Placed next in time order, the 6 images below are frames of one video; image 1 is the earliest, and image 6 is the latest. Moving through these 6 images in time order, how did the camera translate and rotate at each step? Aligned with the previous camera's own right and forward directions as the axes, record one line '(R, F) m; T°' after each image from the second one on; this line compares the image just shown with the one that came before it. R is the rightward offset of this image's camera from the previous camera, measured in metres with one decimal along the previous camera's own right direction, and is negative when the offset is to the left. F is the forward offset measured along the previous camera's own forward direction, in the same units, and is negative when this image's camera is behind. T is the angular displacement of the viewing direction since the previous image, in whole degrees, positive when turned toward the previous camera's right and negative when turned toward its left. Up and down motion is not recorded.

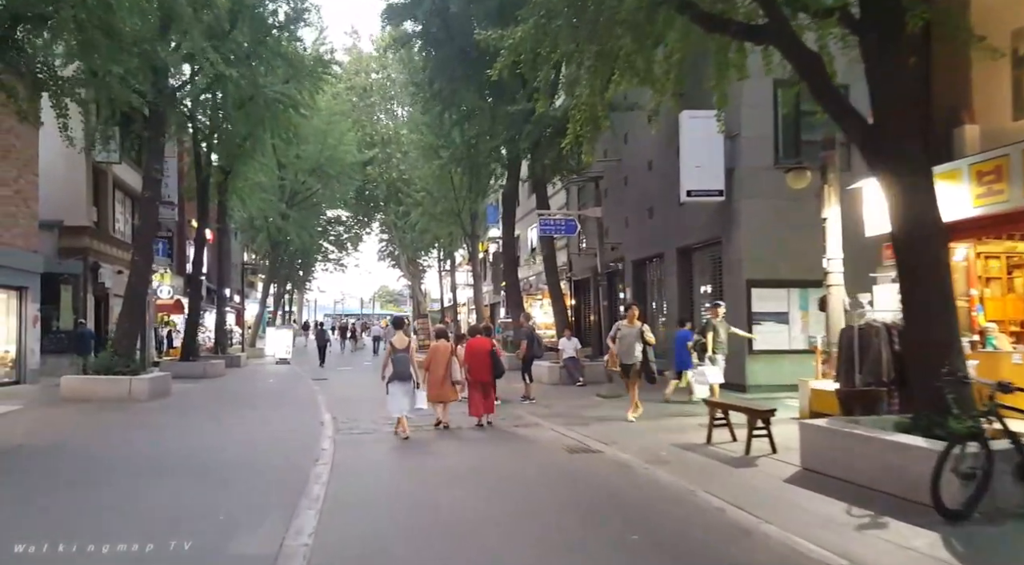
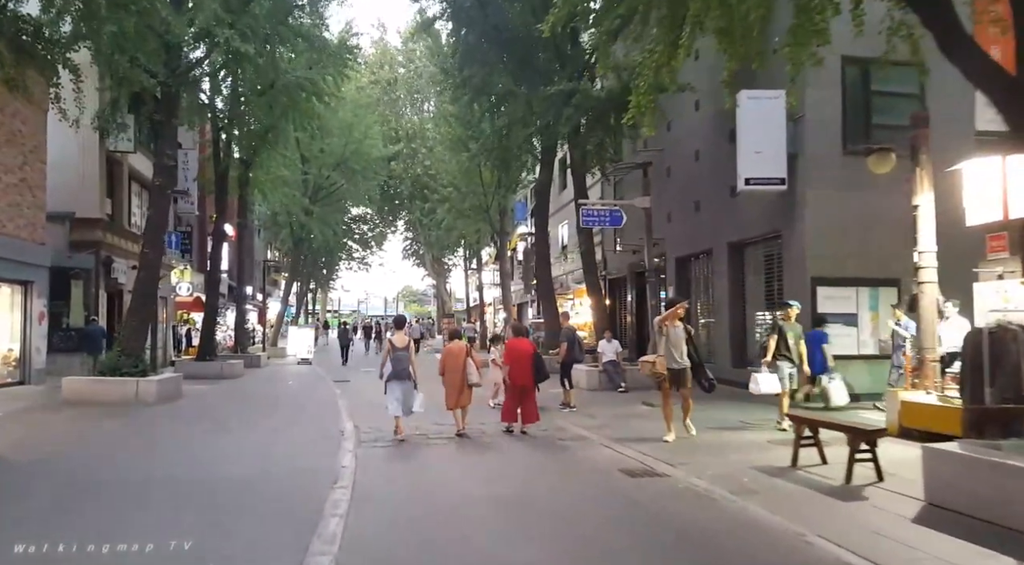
(-0.3, +1.5) m; -2°
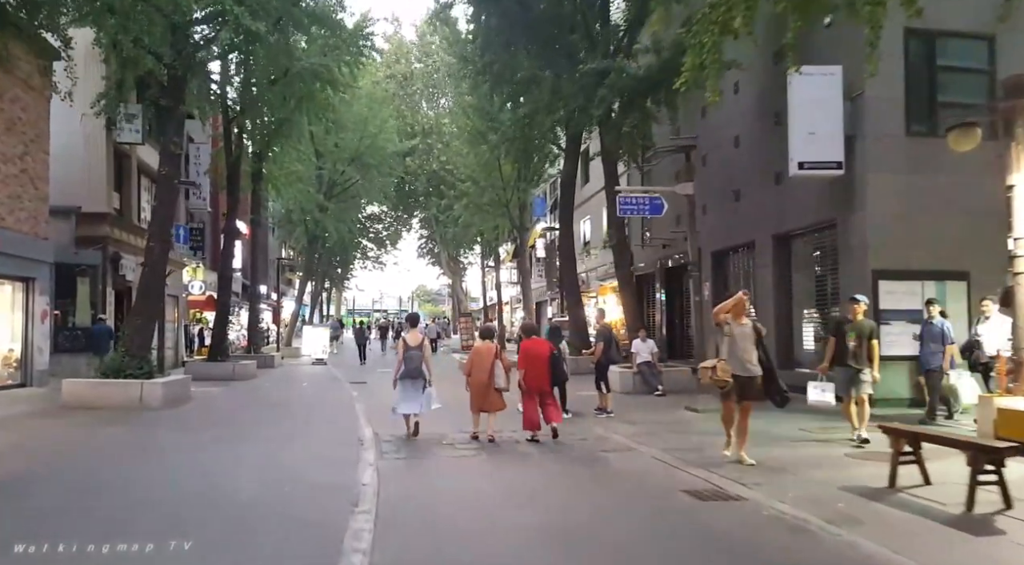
(-0.3, +1.2) m; -1°
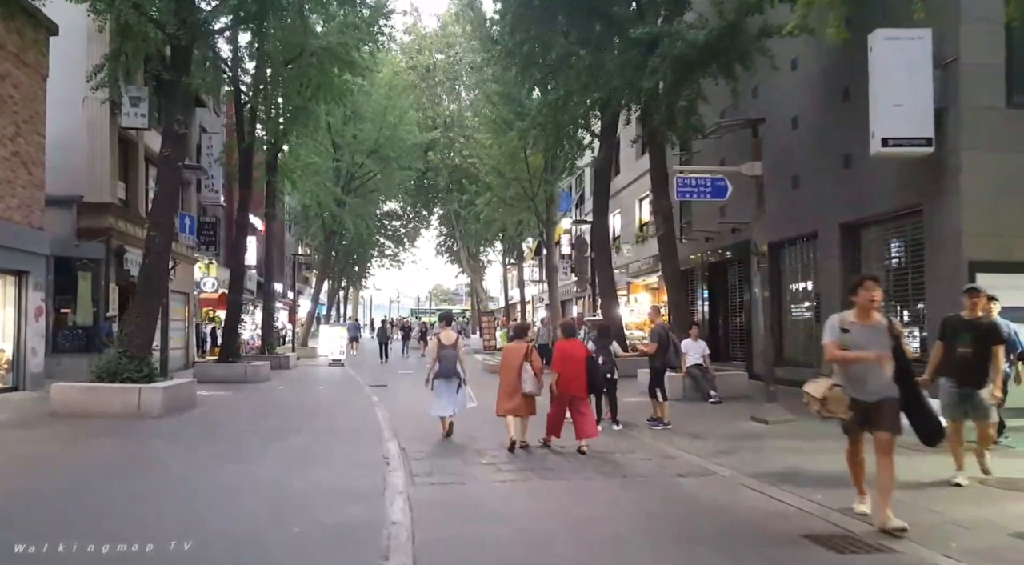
(-0.4, +1.7) m; -1°
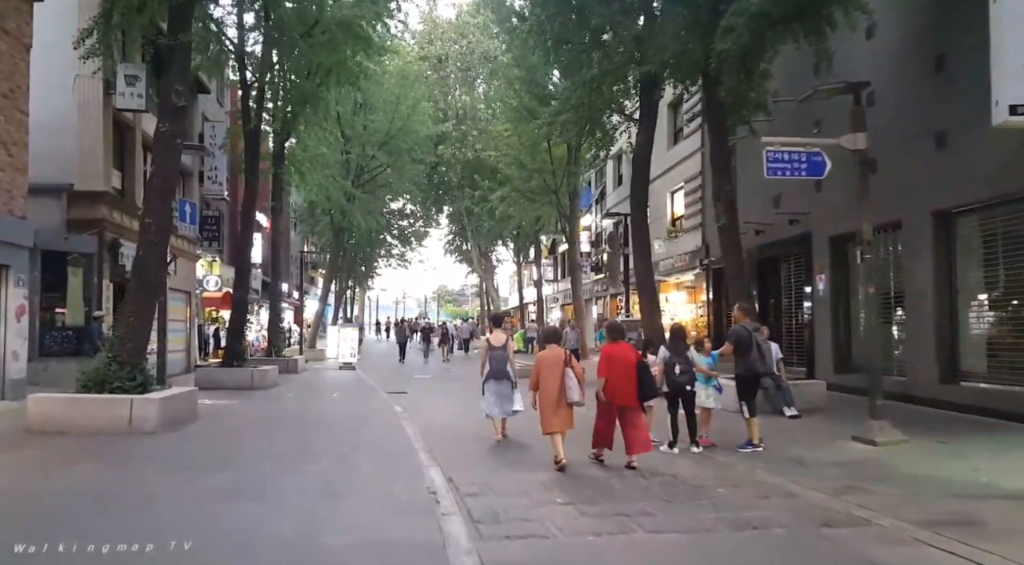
(-0.7, +2.0) m; 0°
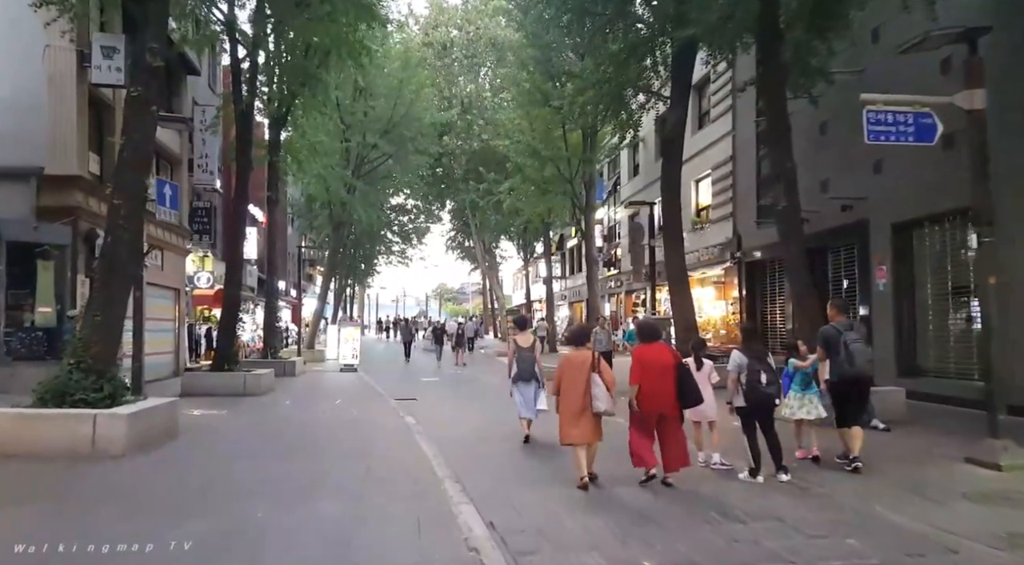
(-0.5, +2.0) m; 0°
